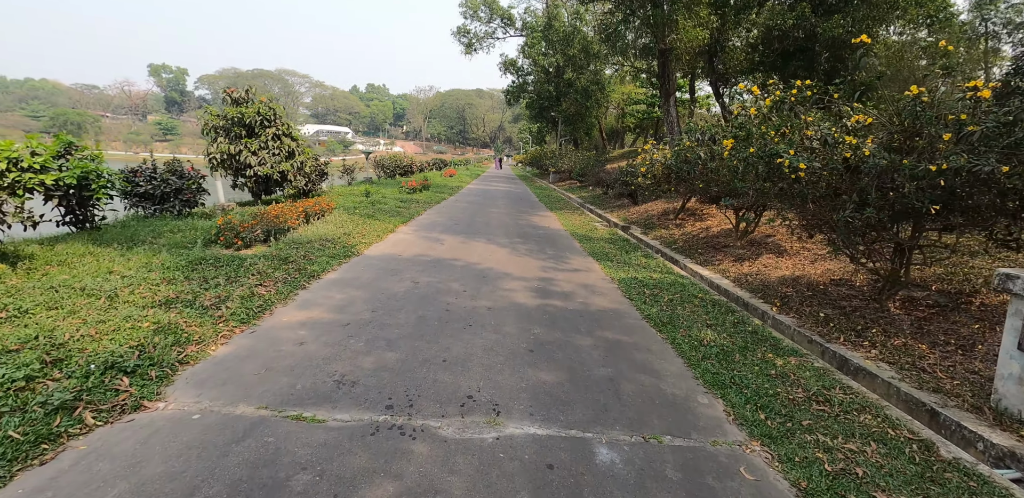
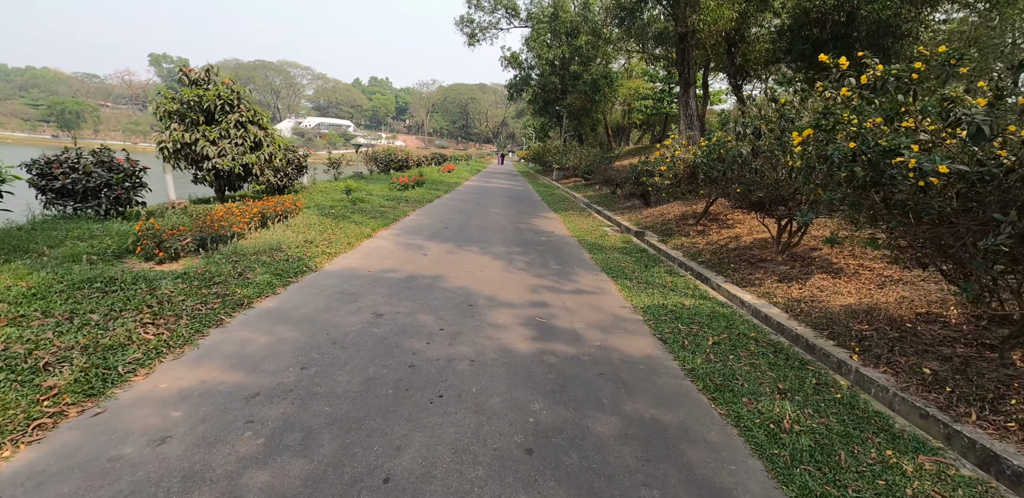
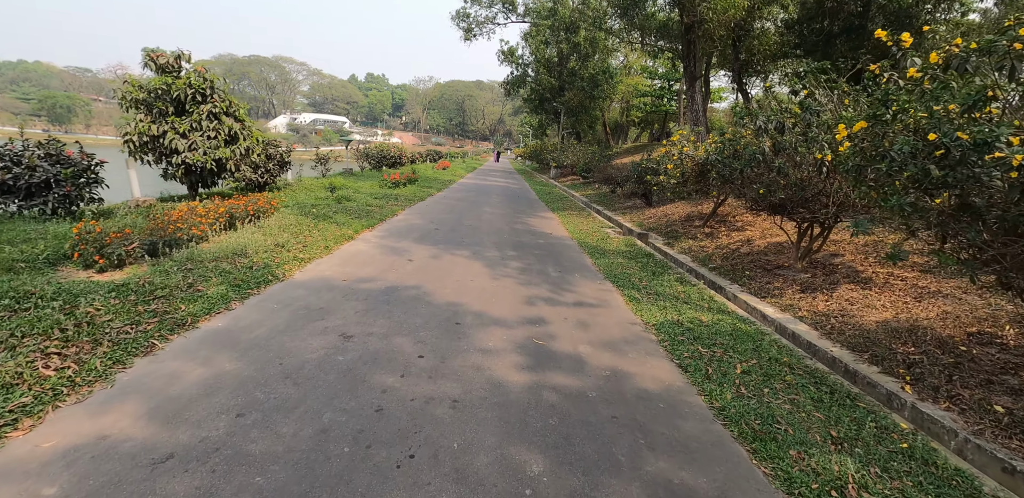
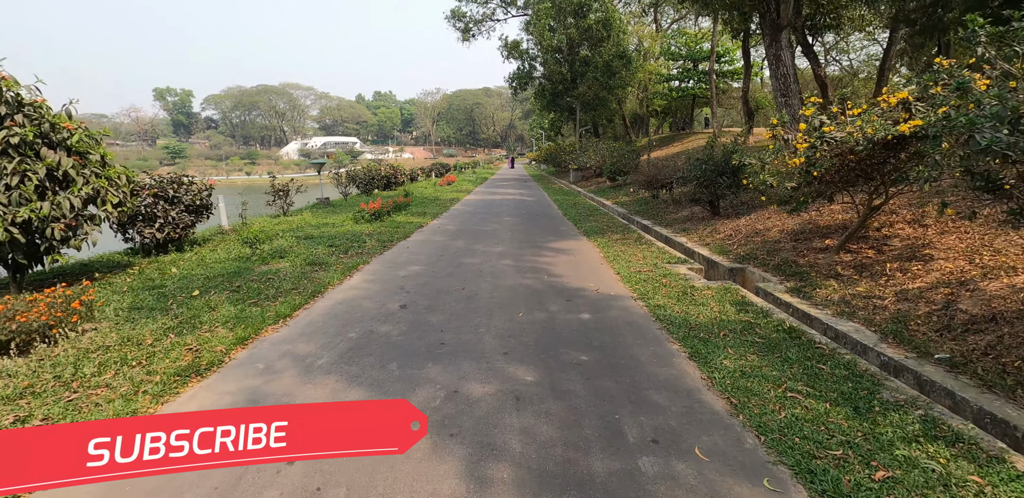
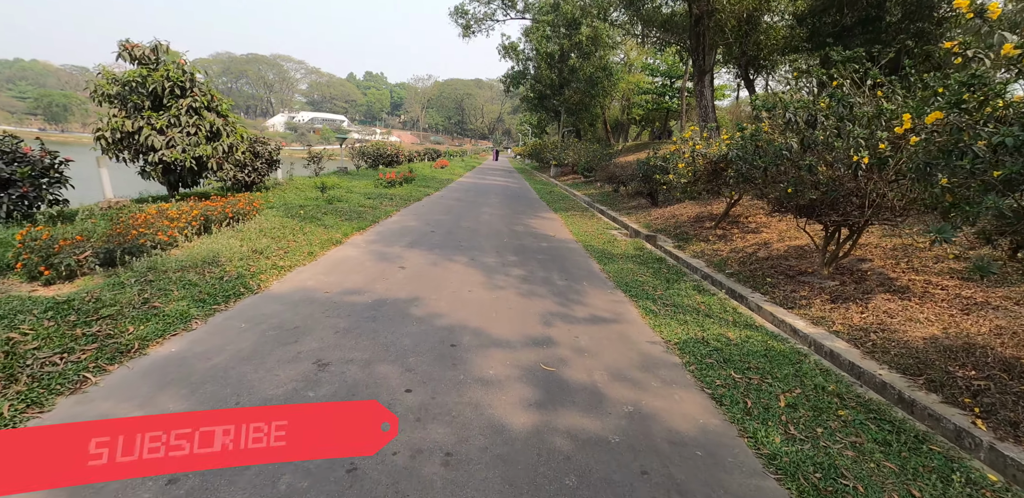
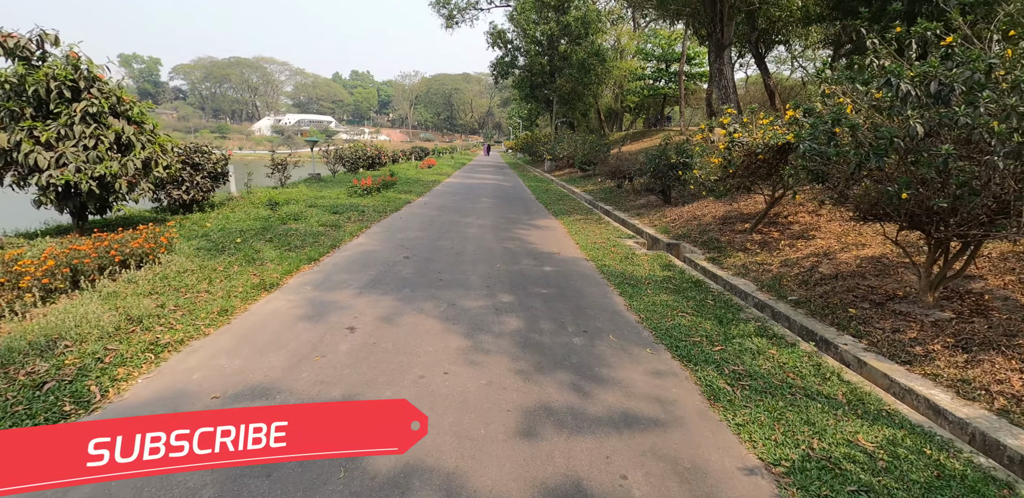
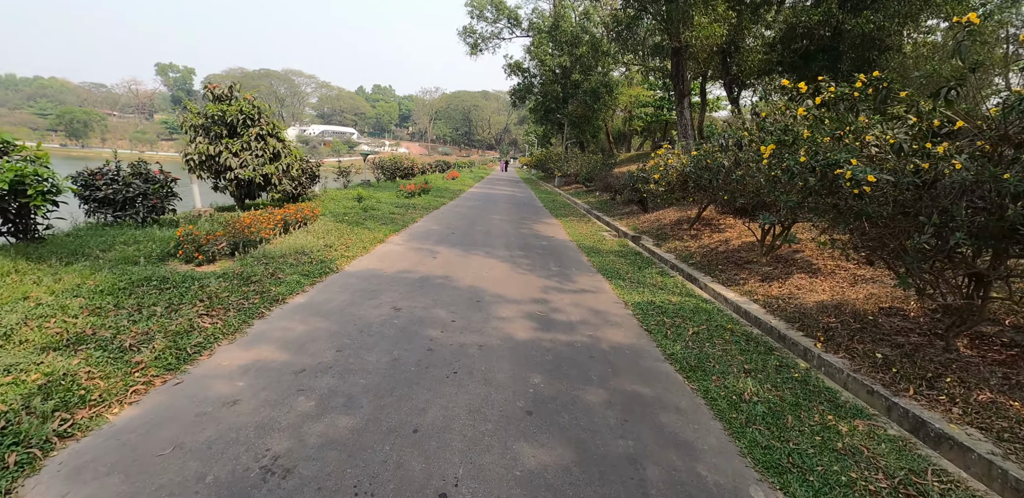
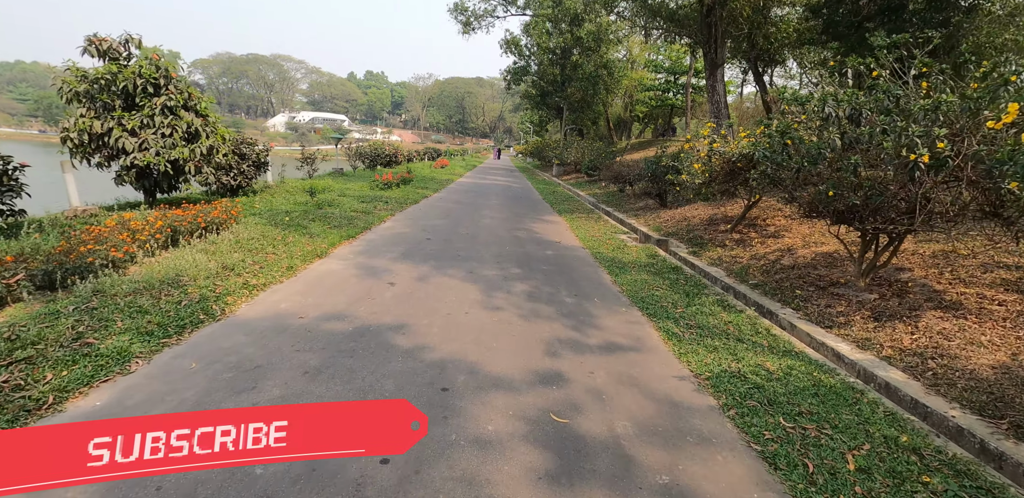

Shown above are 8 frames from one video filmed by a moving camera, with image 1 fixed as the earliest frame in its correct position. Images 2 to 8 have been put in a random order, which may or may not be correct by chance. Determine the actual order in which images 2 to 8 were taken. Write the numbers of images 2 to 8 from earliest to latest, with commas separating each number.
7, 2, 3, 5, 8, 6, 4
